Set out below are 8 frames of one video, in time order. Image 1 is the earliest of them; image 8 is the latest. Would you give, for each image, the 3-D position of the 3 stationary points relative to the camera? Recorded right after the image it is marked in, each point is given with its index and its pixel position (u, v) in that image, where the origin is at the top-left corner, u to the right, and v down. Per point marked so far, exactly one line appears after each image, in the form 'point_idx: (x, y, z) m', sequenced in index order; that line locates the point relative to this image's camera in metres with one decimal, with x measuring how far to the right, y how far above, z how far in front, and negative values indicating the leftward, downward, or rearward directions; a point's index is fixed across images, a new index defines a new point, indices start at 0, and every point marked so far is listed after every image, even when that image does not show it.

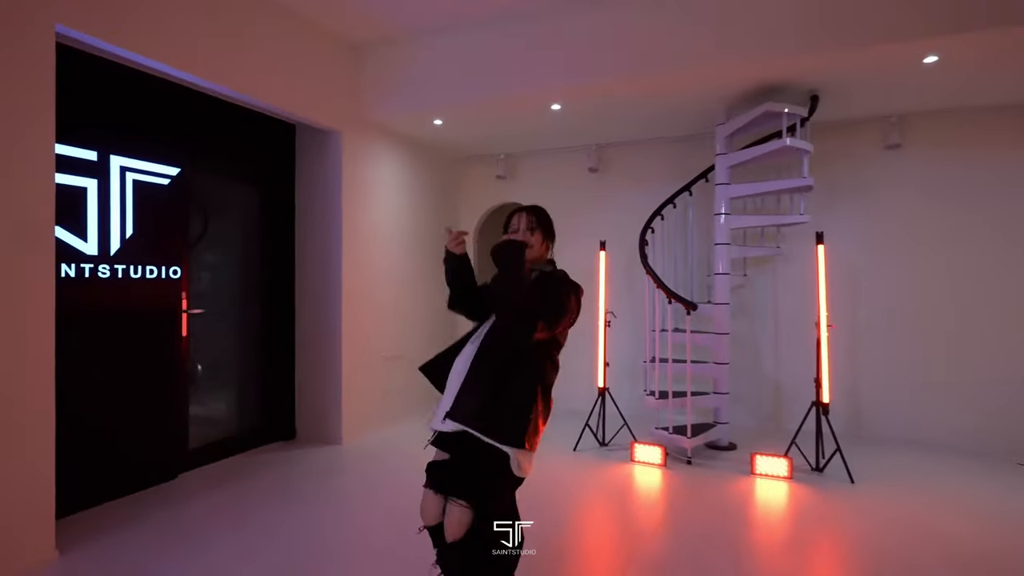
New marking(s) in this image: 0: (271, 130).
0: (-1.6, +1.1, +4.3) m
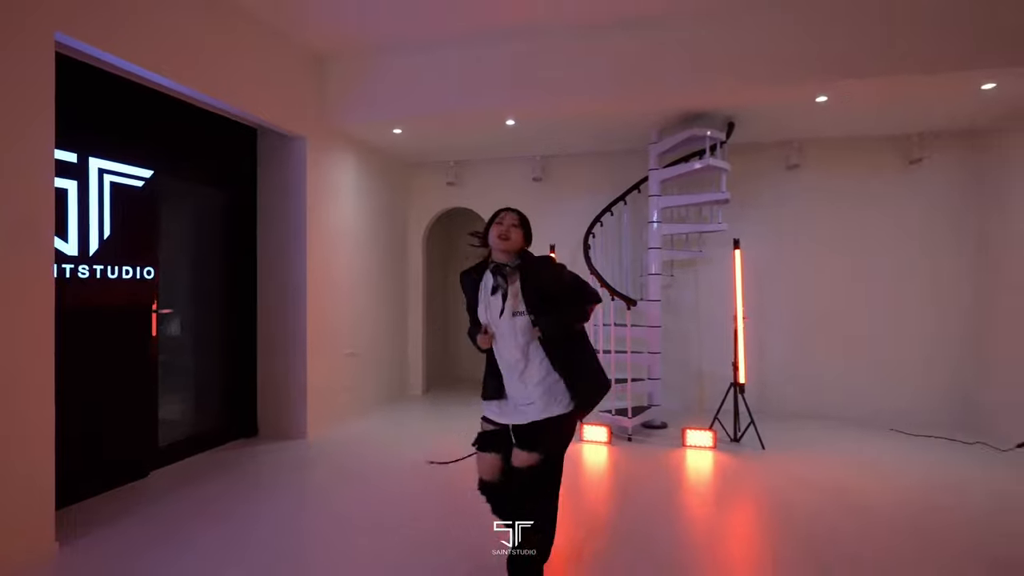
0: (-1.9, +1.1, +4.4) m
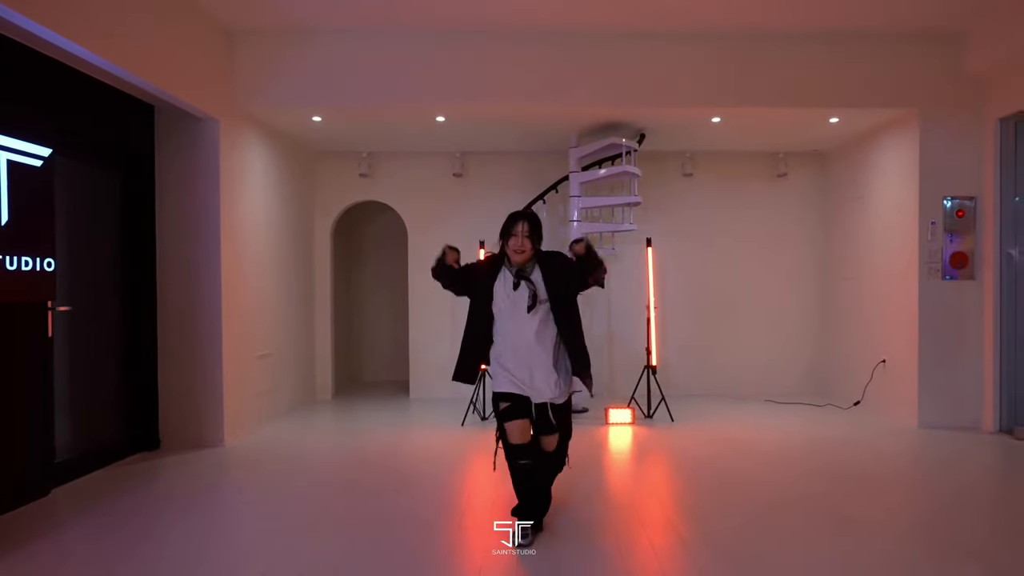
0: (-2.3, +1.1, +3.8) m
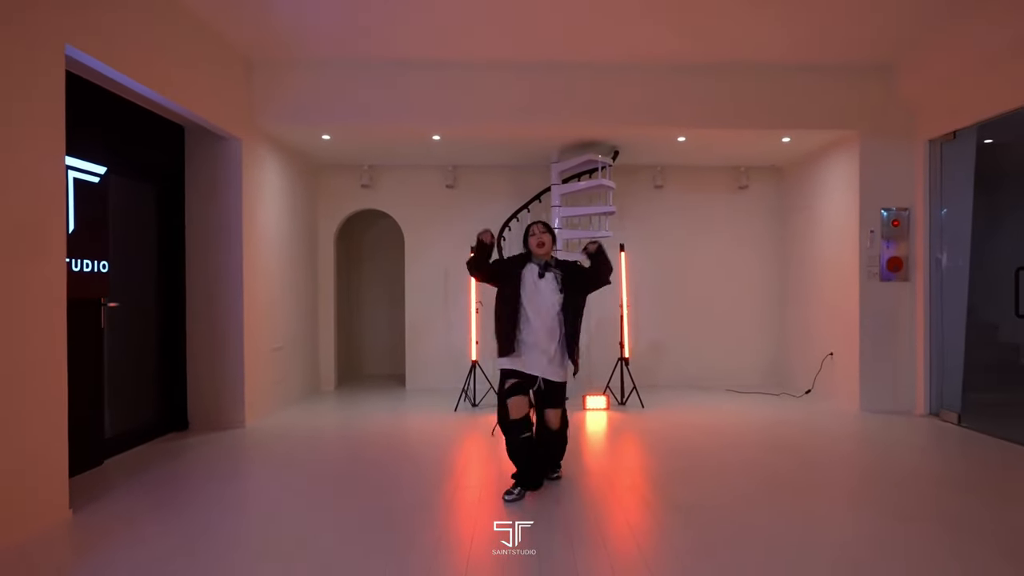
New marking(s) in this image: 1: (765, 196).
0: (-2.4, +1.1, +4.3) m
1: (+2.5, +1.0, +6.2) m
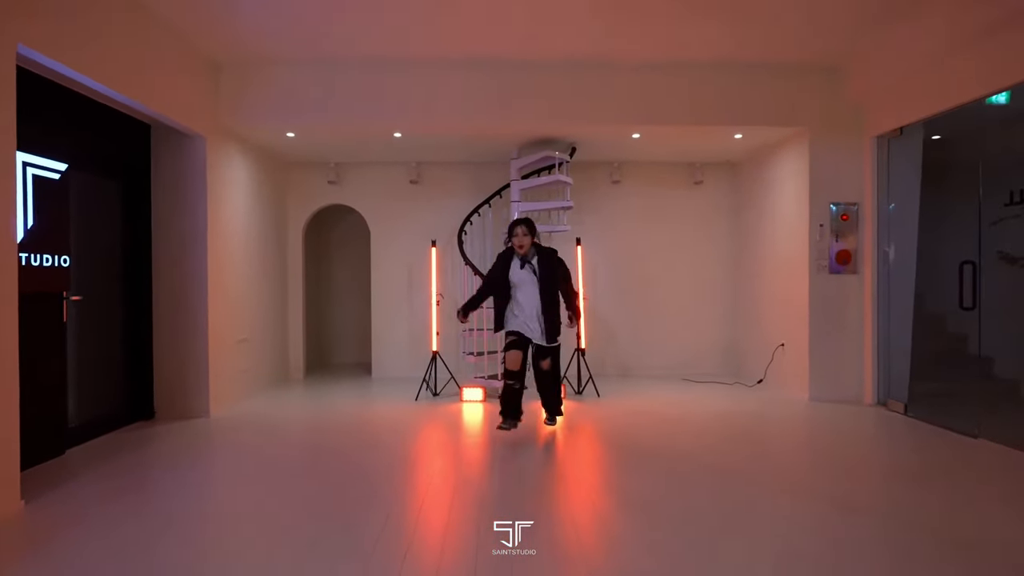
0: (-2.8, +1.2, +4.5) m
1: (+2.2, +1.0, +6.4) m
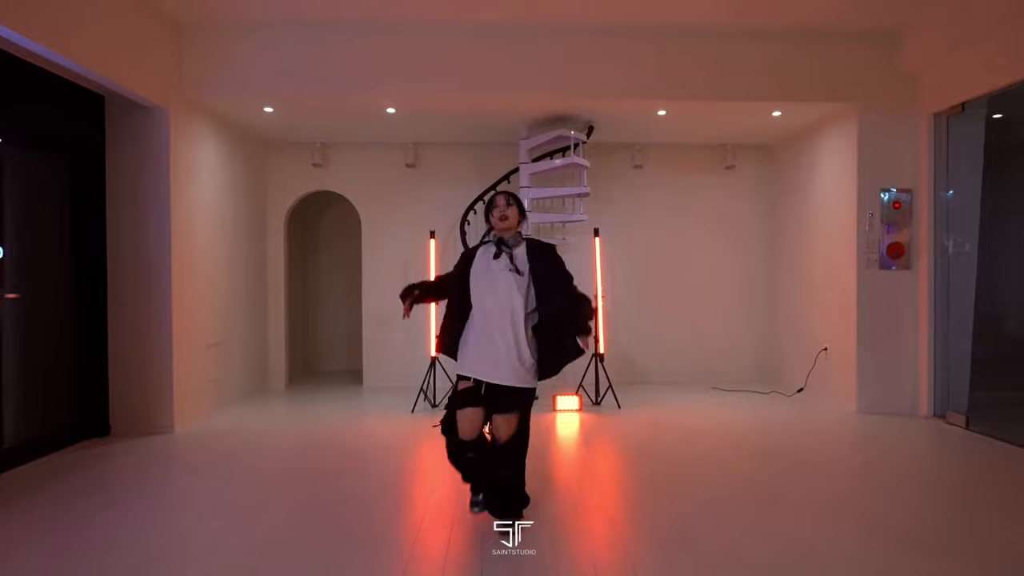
0: (-2.7, +1.2, +3.9) m
1: (+2.2, +1.1, +5.8) m
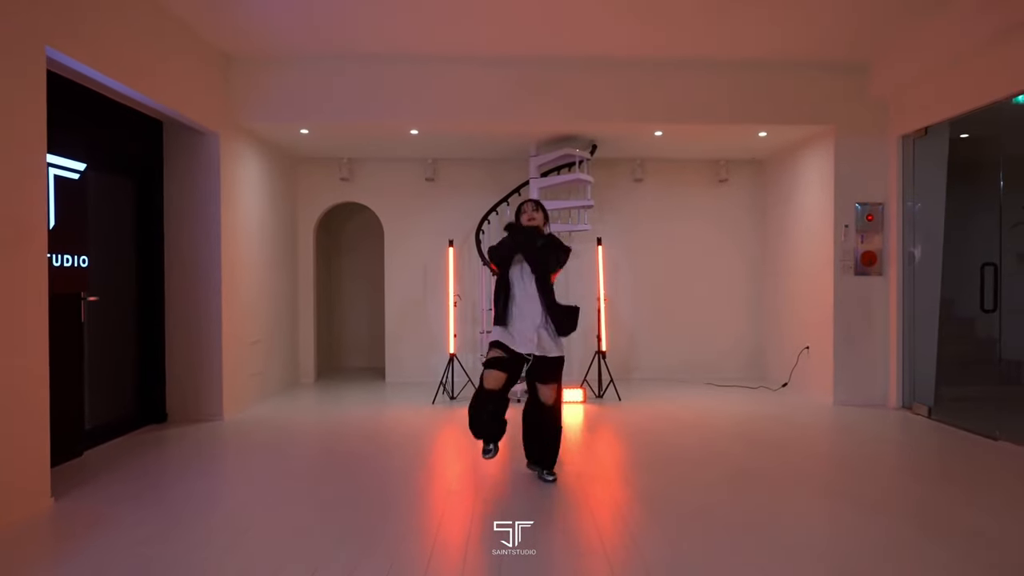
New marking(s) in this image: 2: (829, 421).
0: (-2.6, +1.1, +4.4) m
1: (+2.3, +1.0, +6.3) m
2: (+2.5, -1.1, +4.9) m
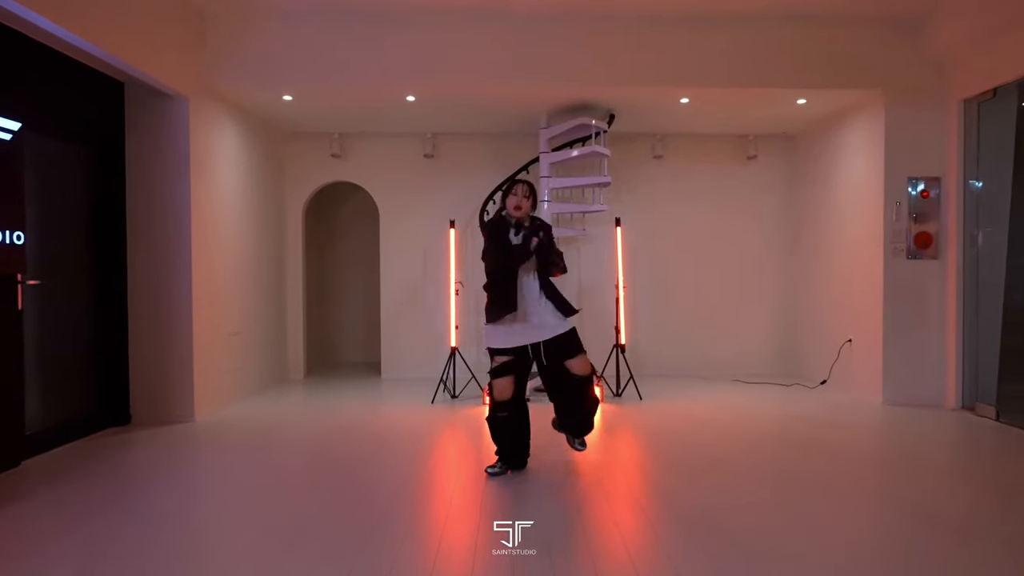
0: (-2.6, +1.3, +3.9) m
1: (+2.4, +1.1, +5.7) m
2: (+2.6, -1.0, +4.3) m
